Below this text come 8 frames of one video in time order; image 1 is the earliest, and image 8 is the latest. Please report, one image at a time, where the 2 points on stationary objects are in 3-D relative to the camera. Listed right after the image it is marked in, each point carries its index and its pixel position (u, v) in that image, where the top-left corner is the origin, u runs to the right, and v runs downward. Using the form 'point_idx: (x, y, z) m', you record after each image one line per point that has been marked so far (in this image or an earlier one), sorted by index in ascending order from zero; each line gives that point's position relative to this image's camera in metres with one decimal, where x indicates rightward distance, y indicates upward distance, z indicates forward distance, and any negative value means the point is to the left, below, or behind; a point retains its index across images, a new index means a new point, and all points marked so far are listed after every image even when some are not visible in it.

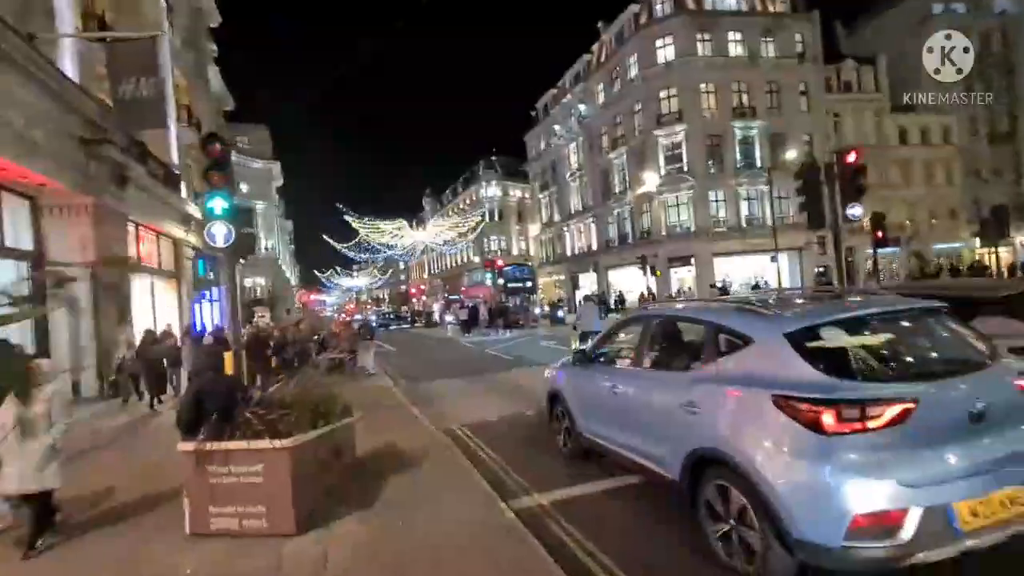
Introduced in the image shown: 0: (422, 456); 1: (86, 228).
0: (-0.9, -1.7, +6.6) m
1: (-9.5, +1.3, +14.7) m
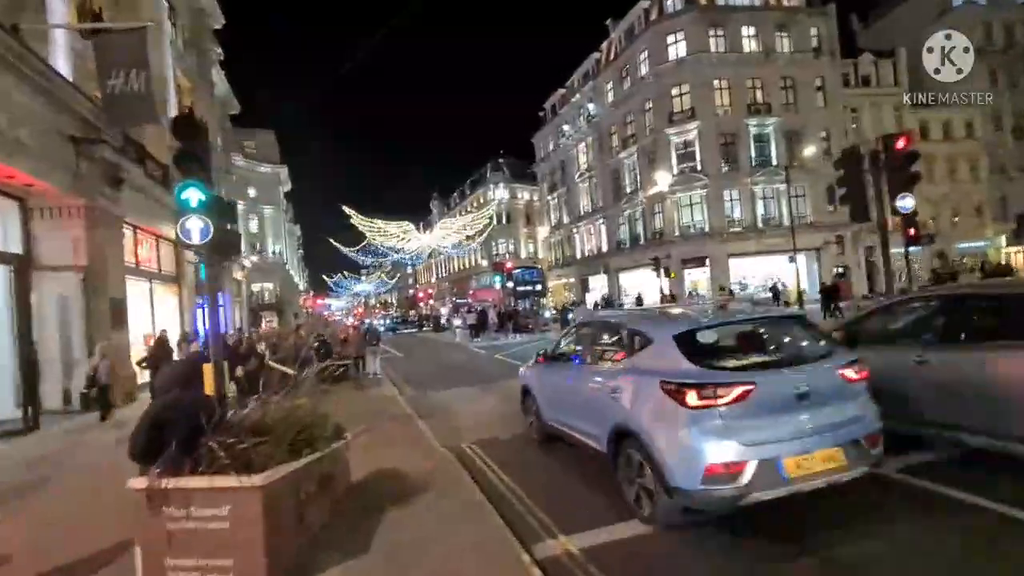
0: (-0.8, -1.7, +5.8) m
1: (-9.3, +1.2, +14.0) m
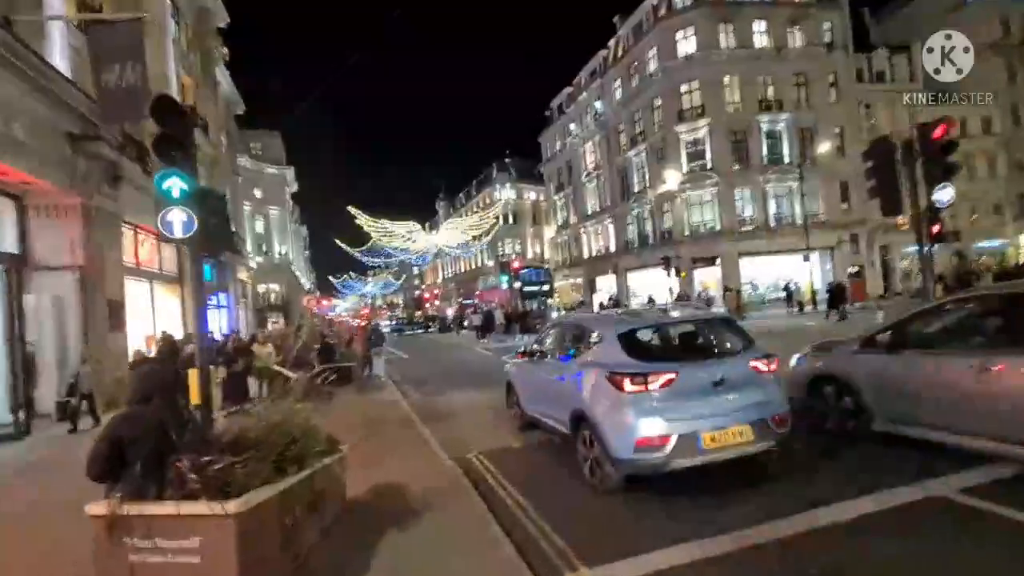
0: (-0.7, -1.7, +5.3) m
1: (-9.1, +1.2, +13.6) m
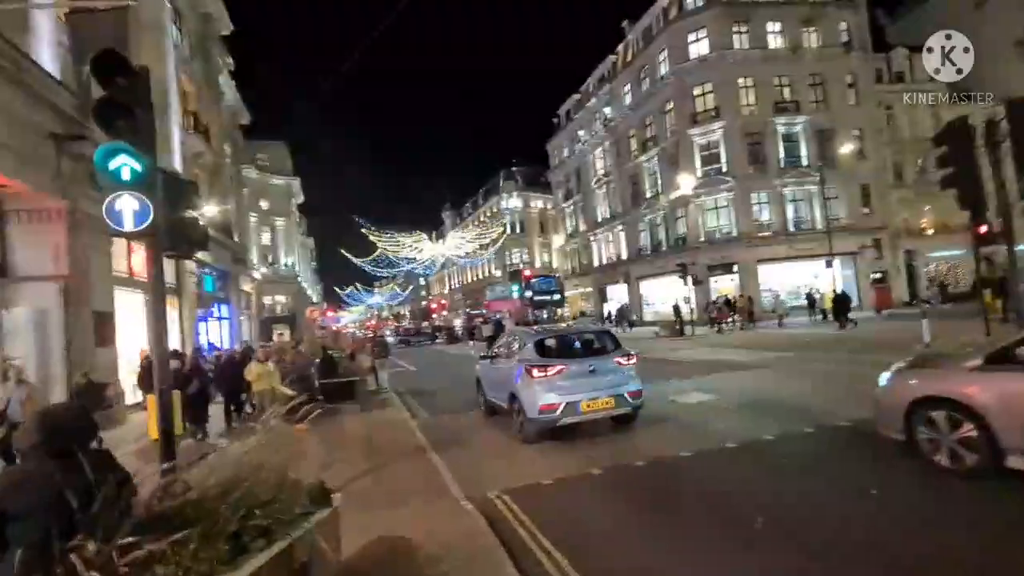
0: (-0.4, -1.8, +4.3) m
1: (-8.8, +1.0, +12.7) m
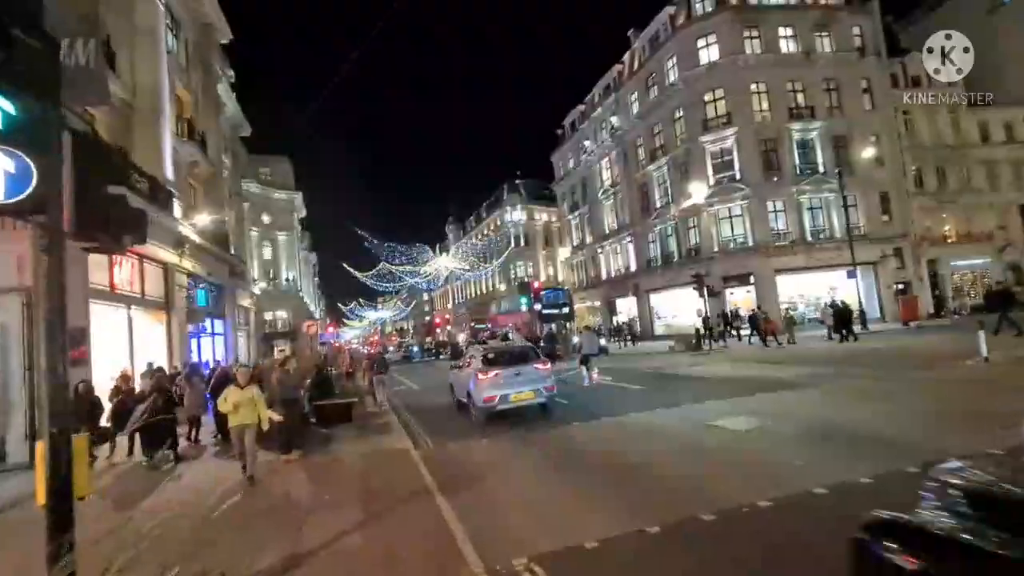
0: (-0.2, -1.7, +3.0) m
1: (-8.6, +0.8, +11.5) m
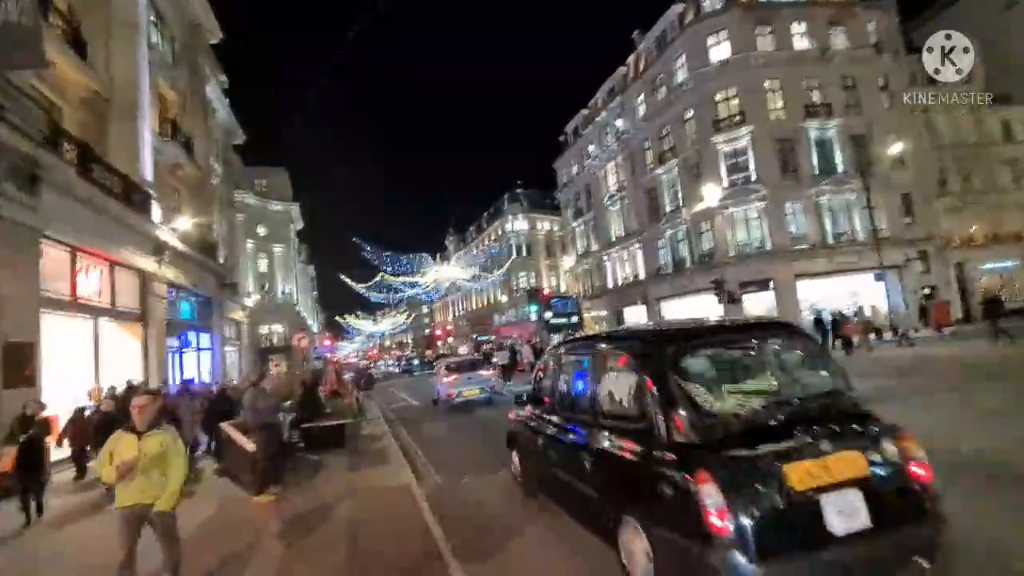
0: (+0.1, -1.6, +1.3) m
1: (-8.3, +0.7, +9.8) m
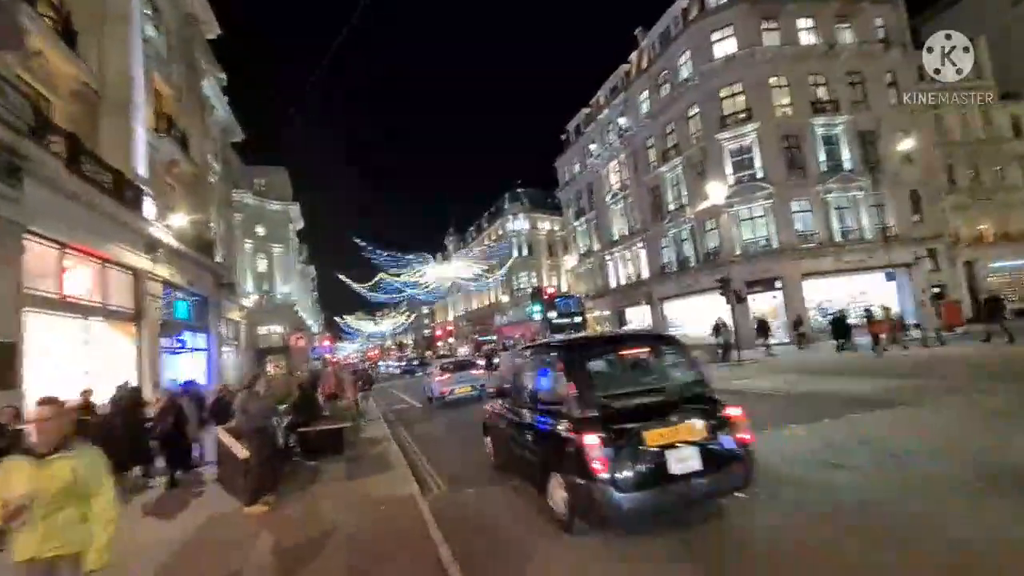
0: (+0.2, -1.6, +0.7) m
1: (-8.2, +0.7, +9.3) m
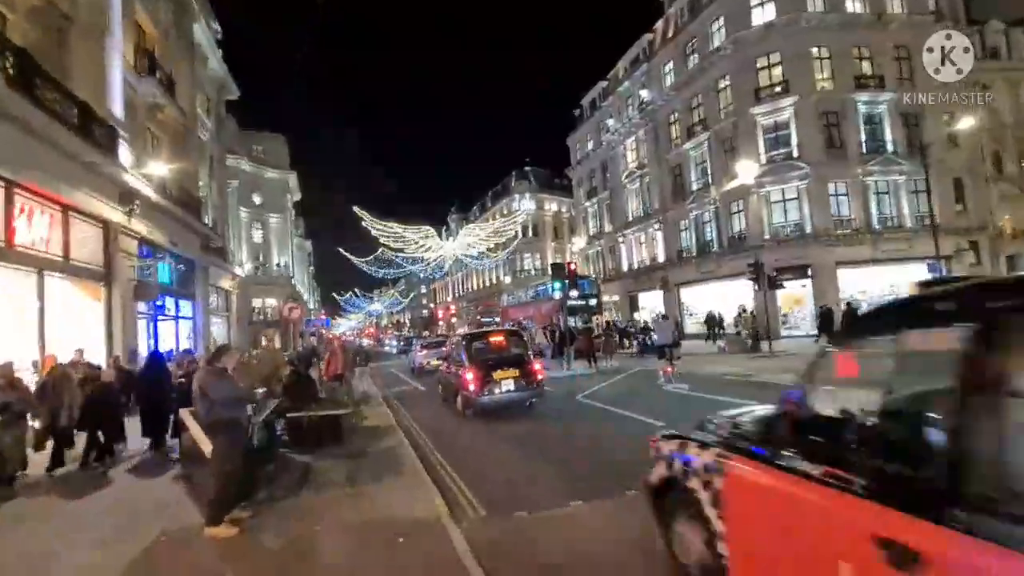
0: (+0.8, -1.3, -1.3) m
1: (-7.6, +1.5, +7.1) m
